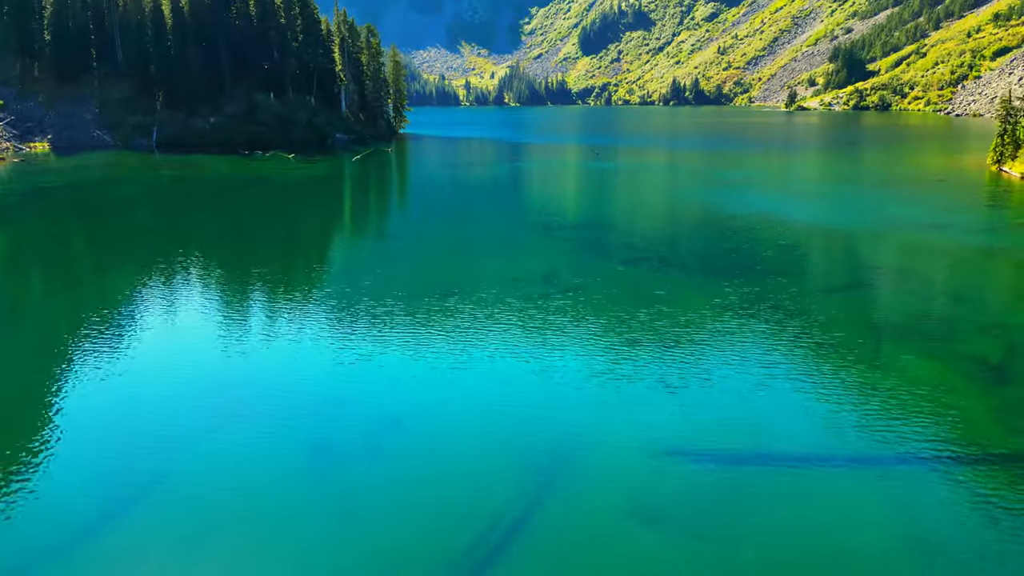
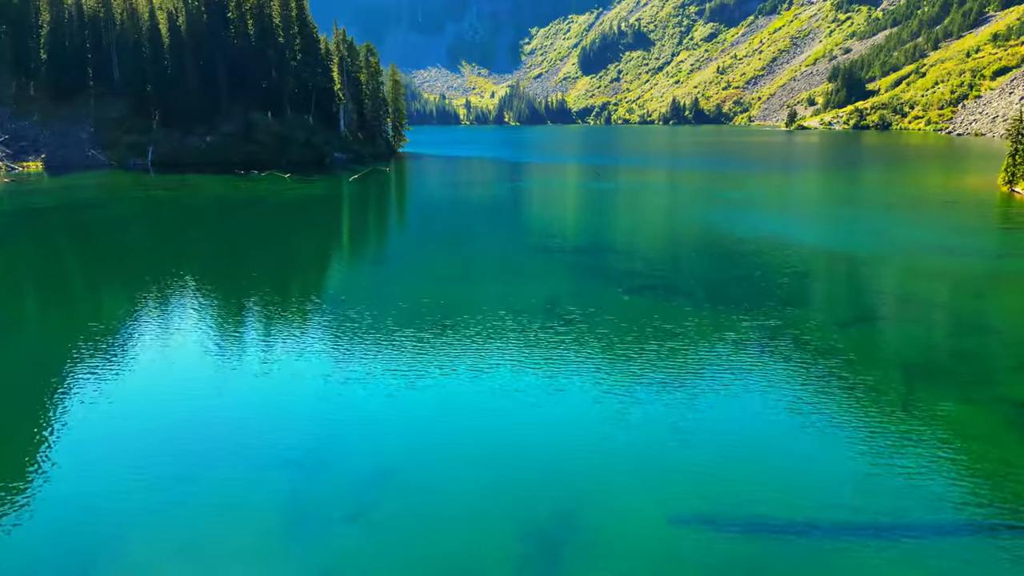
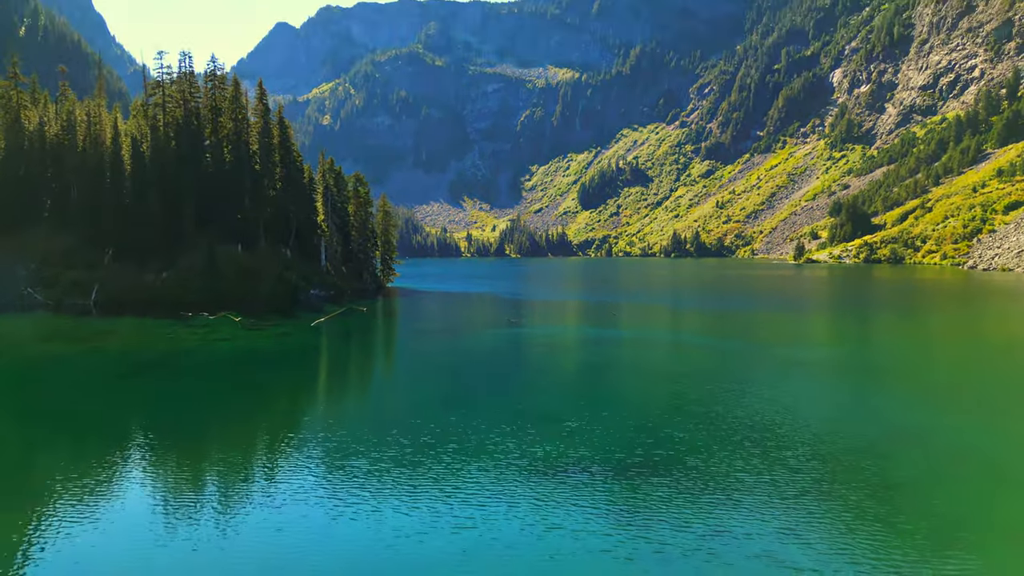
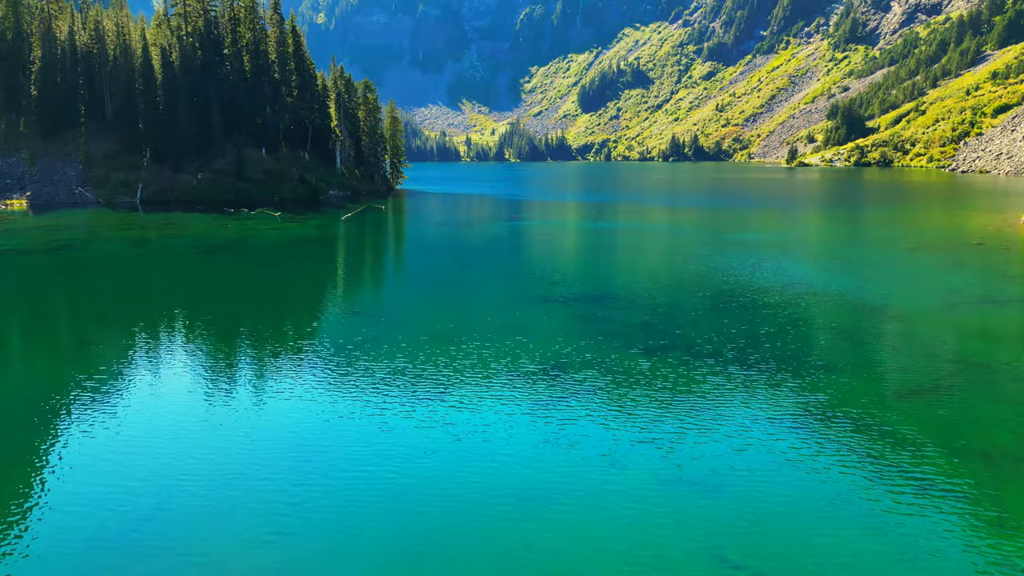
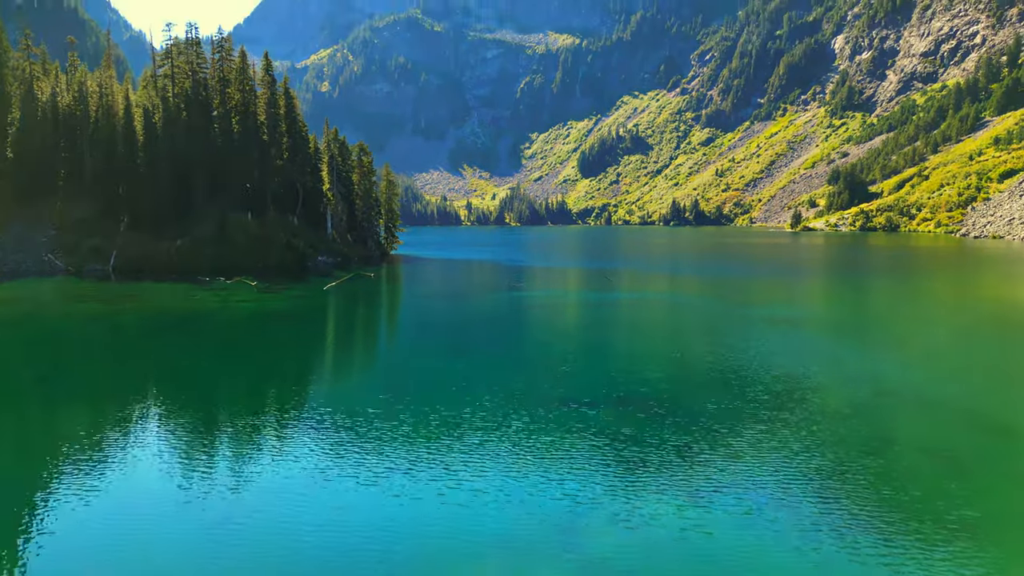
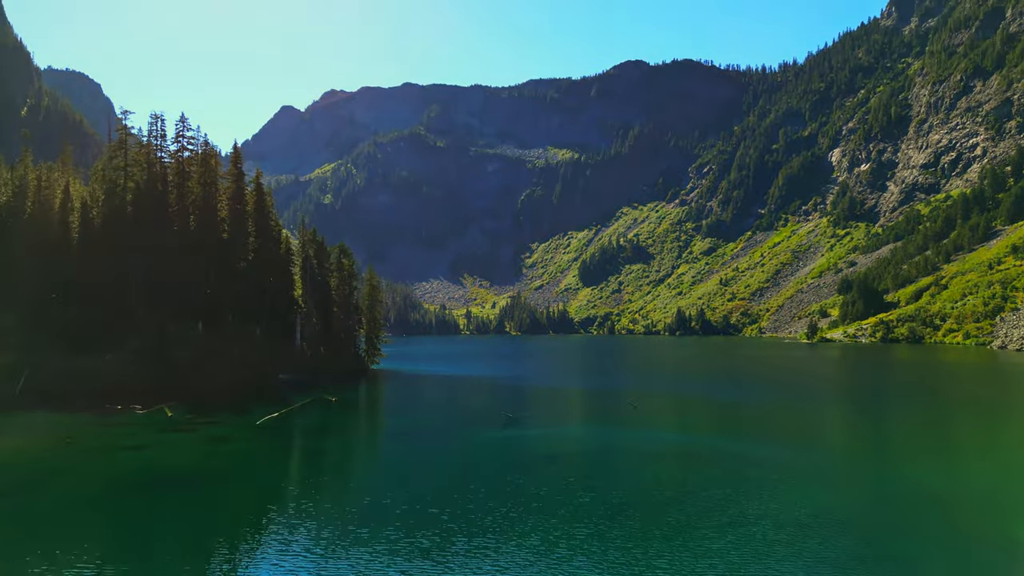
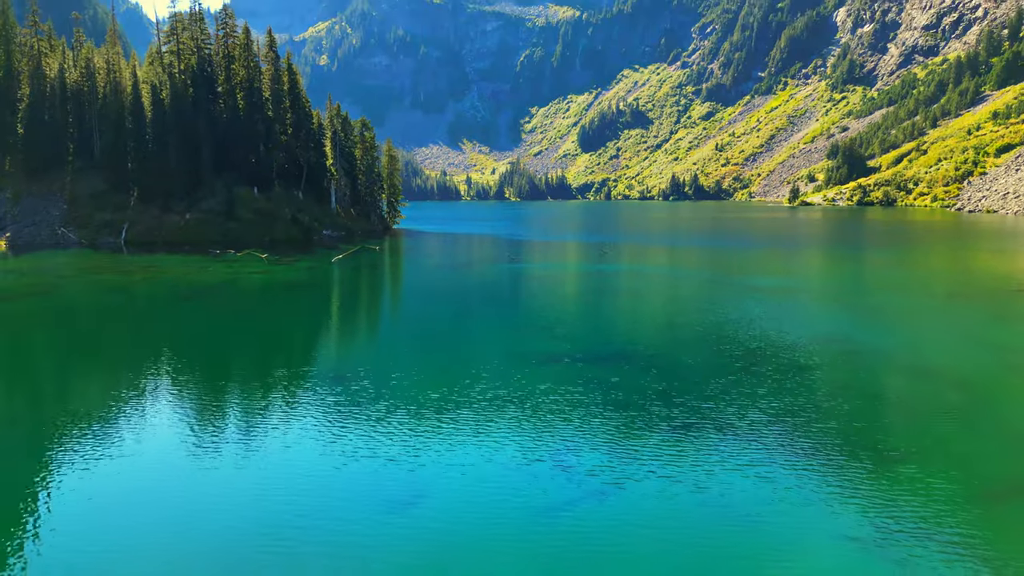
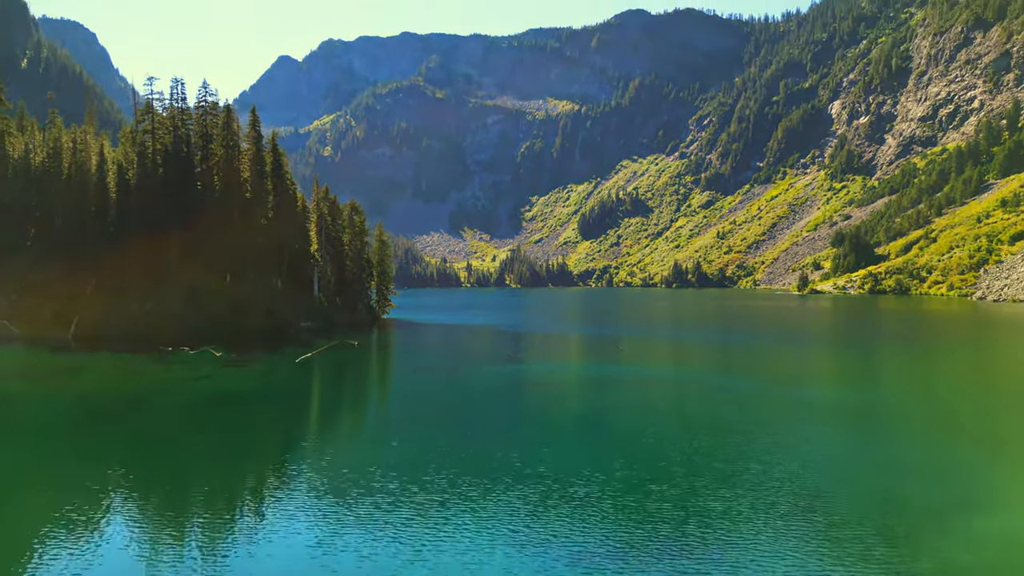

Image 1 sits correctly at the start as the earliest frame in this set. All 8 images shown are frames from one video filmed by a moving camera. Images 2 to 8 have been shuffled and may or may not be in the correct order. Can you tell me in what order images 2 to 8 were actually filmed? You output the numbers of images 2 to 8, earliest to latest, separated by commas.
2, 4, 7, 5, 3, 8, 6
